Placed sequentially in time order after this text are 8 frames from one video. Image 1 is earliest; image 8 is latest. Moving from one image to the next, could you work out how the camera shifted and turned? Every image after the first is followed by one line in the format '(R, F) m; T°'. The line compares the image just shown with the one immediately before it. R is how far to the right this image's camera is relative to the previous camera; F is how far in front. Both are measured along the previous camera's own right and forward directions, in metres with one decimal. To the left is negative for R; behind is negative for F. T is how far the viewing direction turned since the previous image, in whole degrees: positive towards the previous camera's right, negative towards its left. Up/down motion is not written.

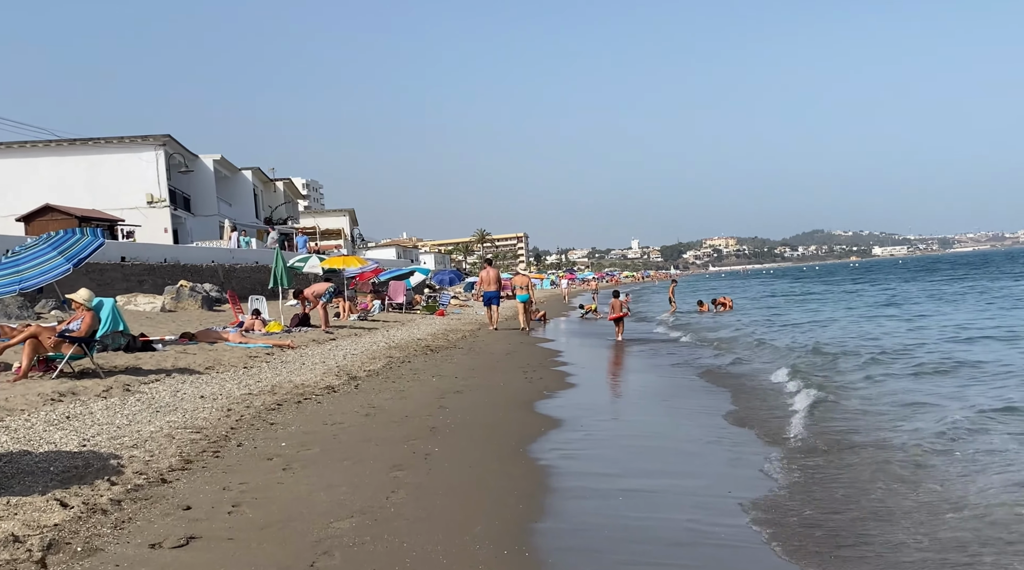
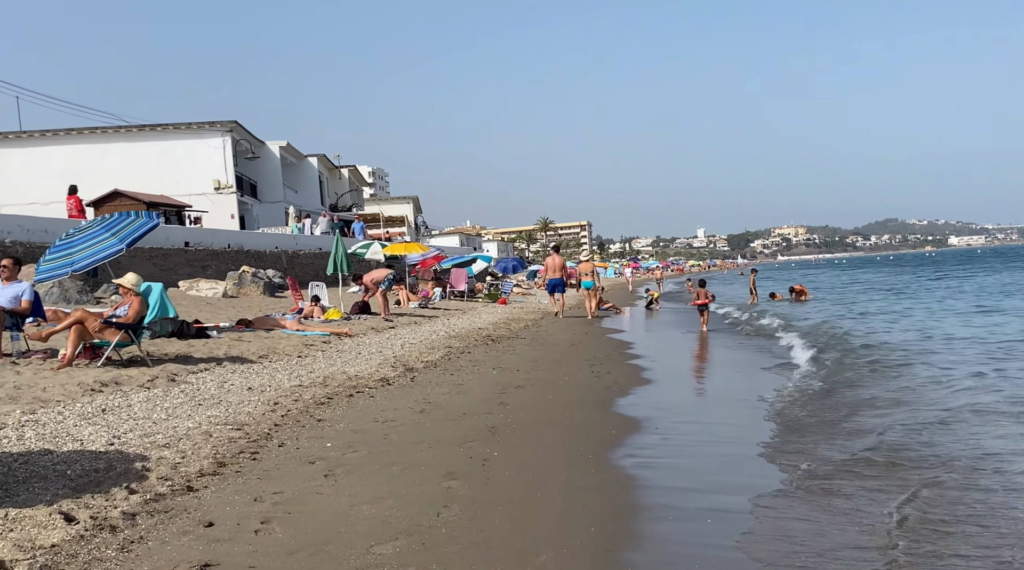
(0.0, +0.8) m; -4°
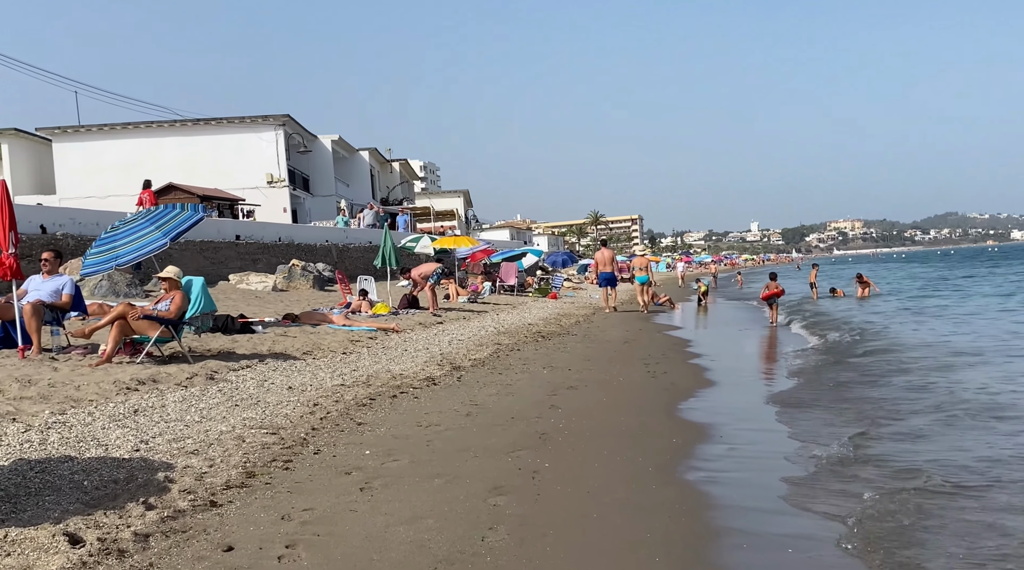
(0.0, +0.5) m; -3°
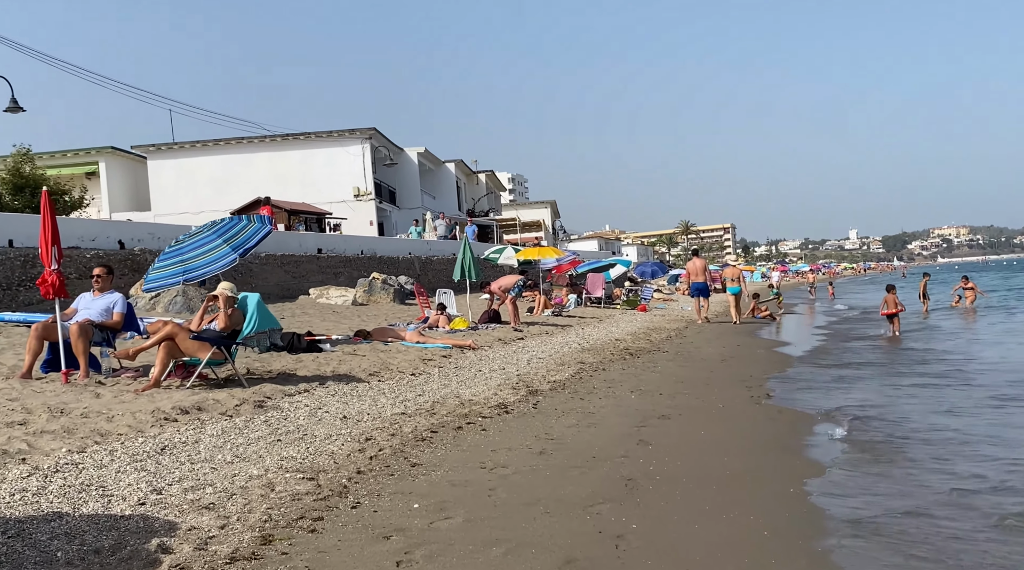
(+0.1, +1.2) m; -5°
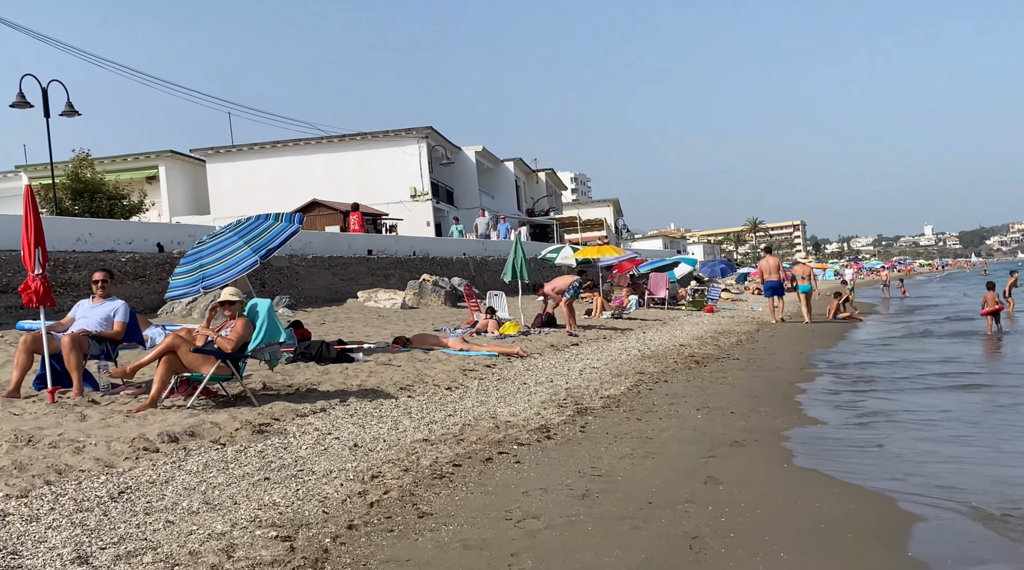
(+0.2, +1.4) m; -4°
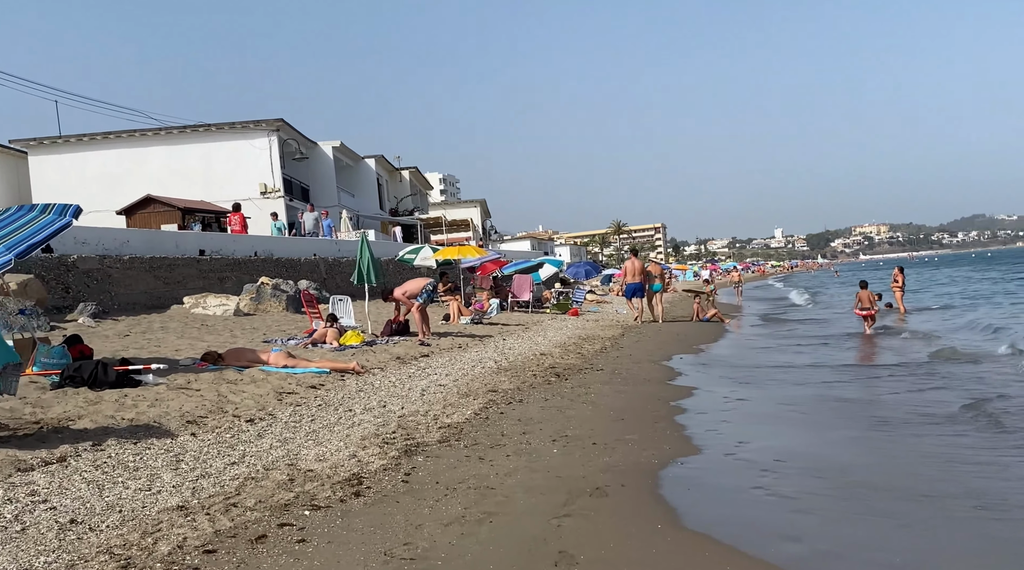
(+0.4, +1.9) m; +8°
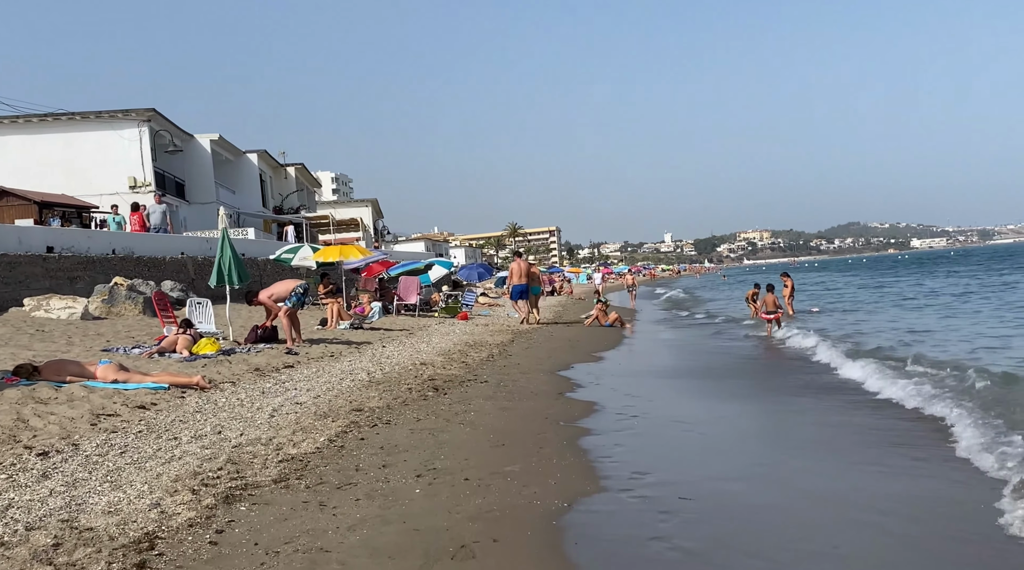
(+0.3, +1.3) m; +6°
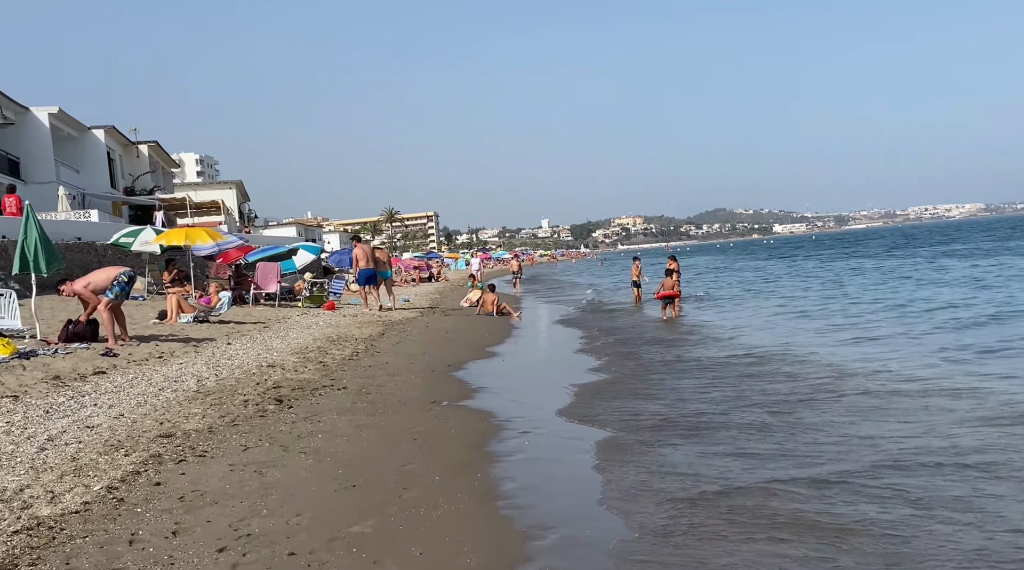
(+0.1, +1.9) m; +7°
